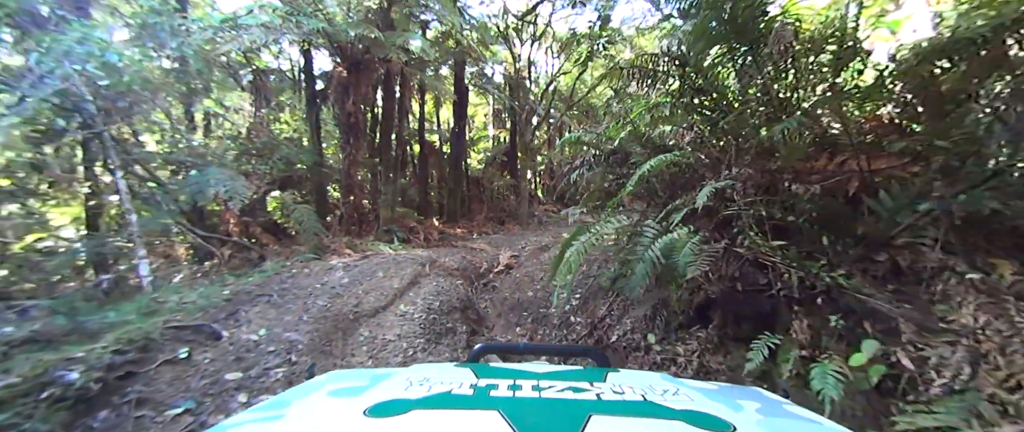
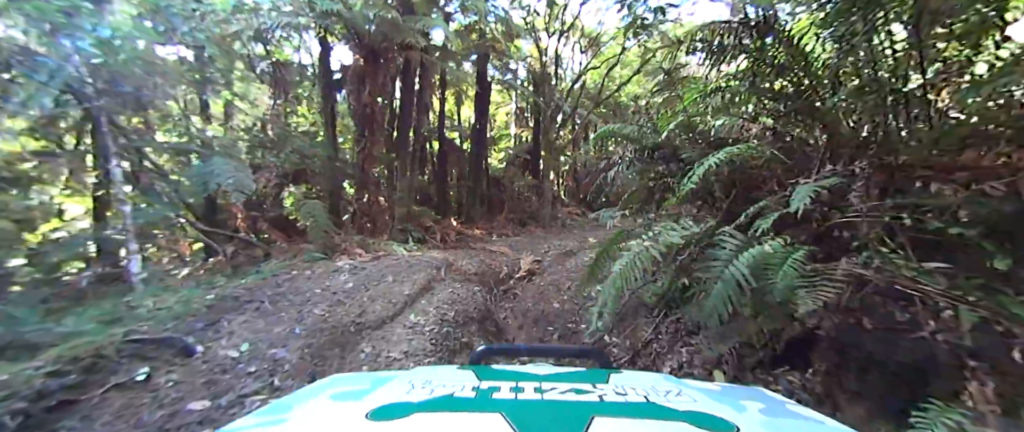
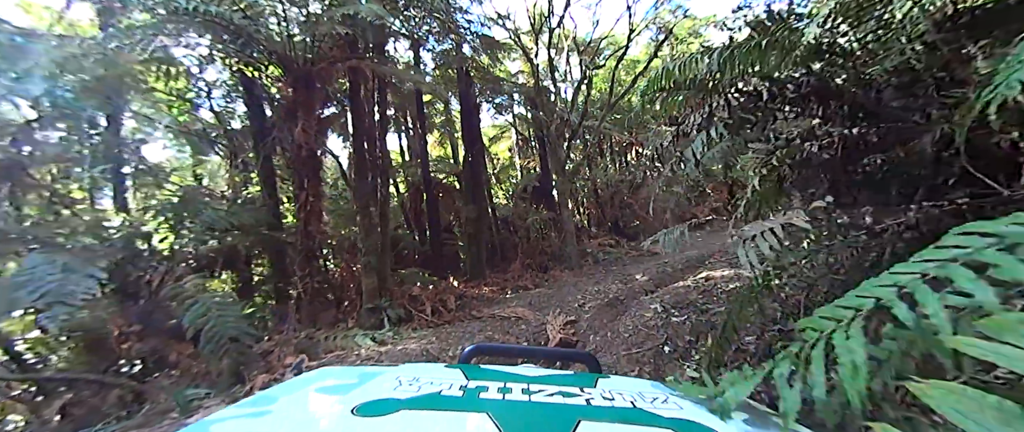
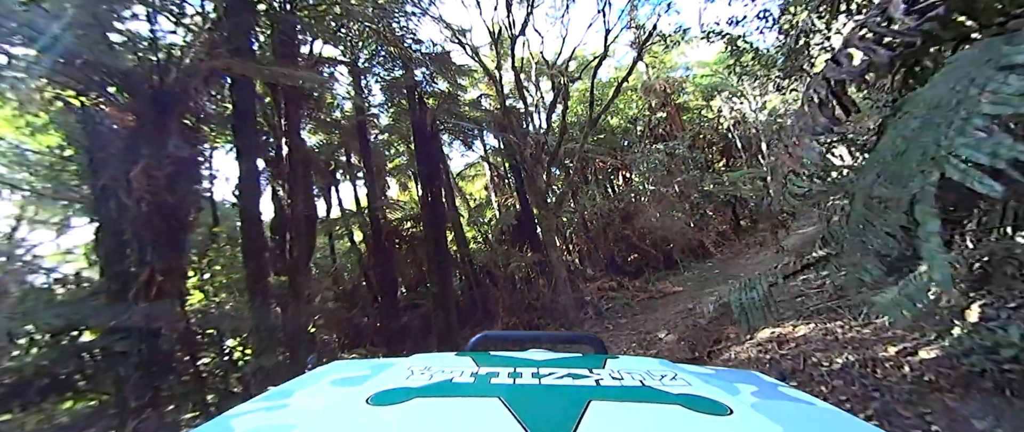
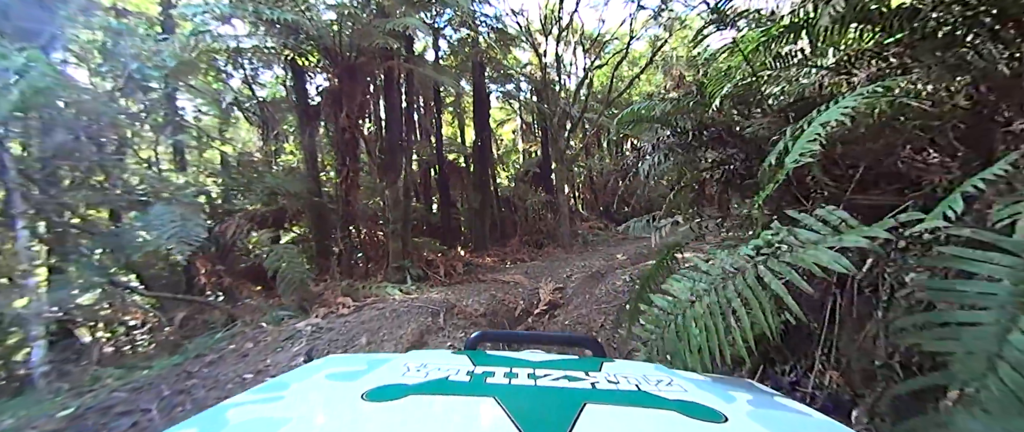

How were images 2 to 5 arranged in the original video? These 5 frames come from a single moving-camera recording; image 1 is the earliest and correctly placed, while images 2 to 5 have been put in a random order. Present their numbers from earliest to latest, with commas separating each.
2, 5, 3, 4
